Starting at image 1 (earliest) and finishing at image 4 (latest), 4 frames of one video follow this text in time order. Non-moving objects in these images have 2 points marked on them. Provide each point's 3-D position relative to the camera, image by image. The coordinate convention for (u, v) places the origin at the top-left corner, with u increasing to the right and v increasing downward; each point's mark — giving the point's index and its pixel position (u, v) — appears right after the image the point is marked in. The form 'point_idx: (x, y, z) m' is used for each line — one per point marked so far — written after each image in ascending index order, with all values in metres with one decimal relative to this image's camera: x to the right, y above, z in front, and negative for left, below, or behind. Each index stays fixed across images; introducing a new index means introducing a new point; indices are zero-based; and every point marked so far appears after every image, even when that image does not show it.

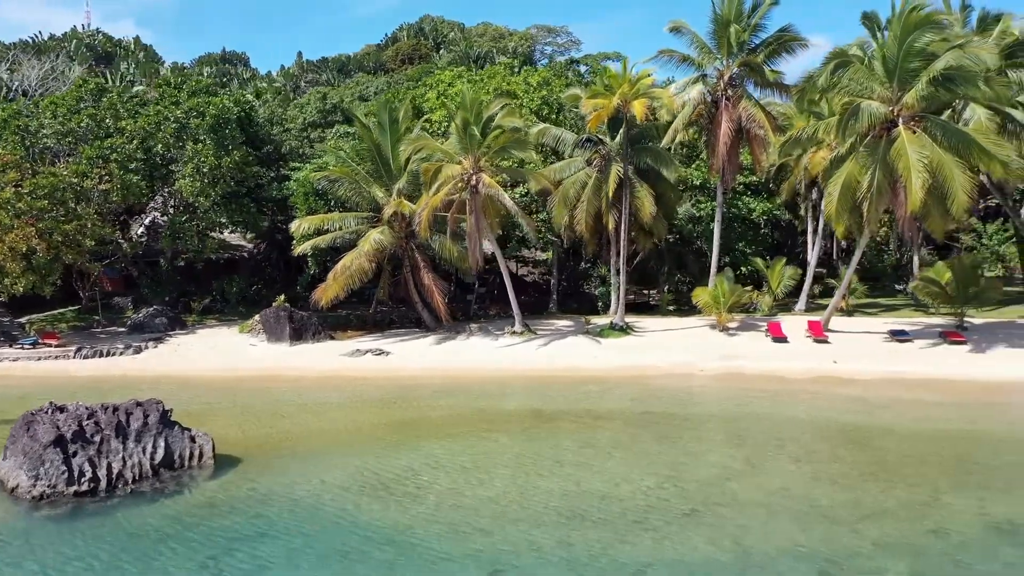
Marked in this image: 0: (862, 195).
0: (+8.3, +2.2, +19.4) m
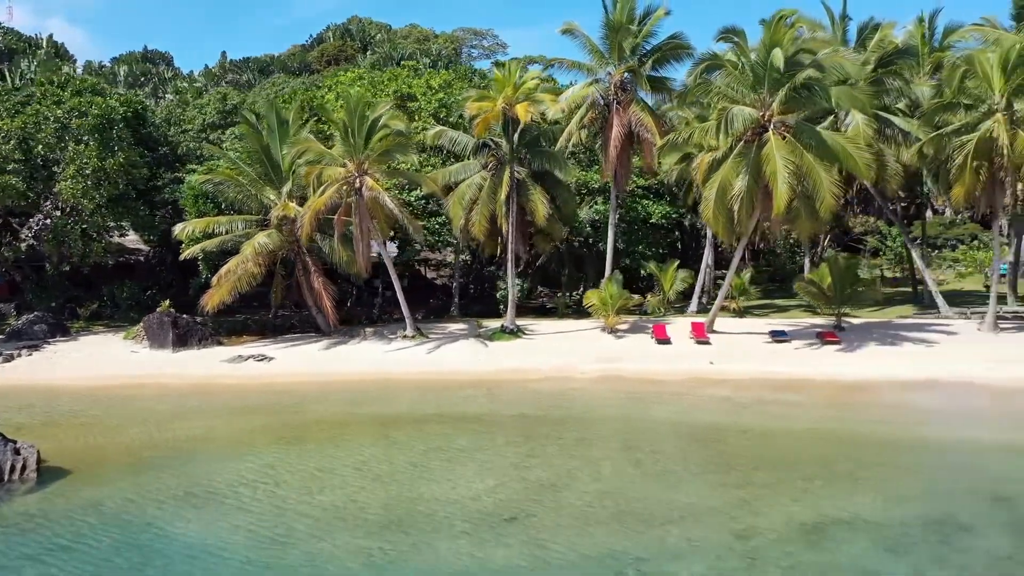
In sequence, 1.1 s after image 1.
0: (+5.4, +2.1, +19.7) m
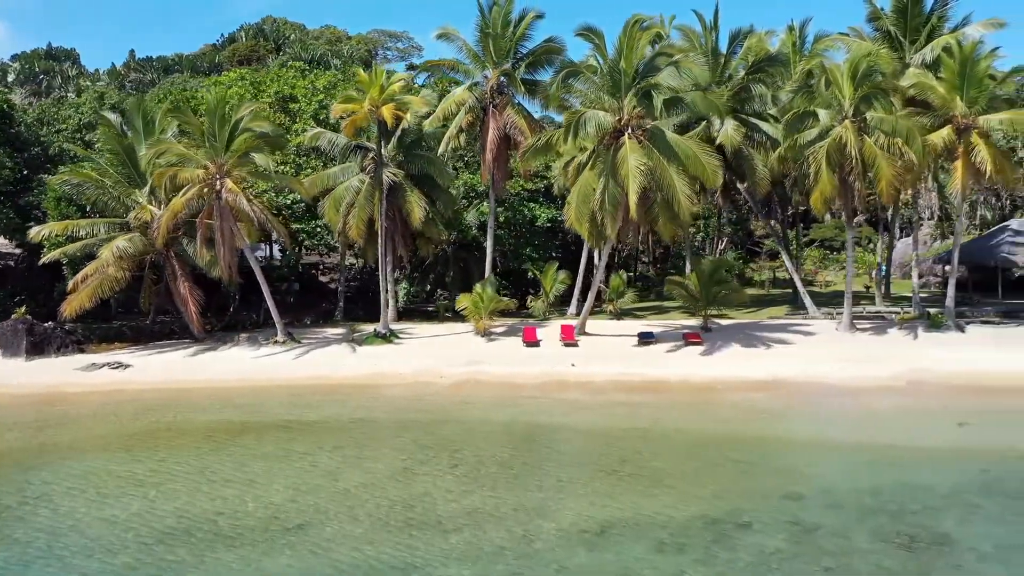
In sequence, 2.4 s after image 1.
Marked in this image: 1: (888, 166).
0: (+2.1, +2.1, +19.9) m
1: (+9.0, +2.9, +19.8) m
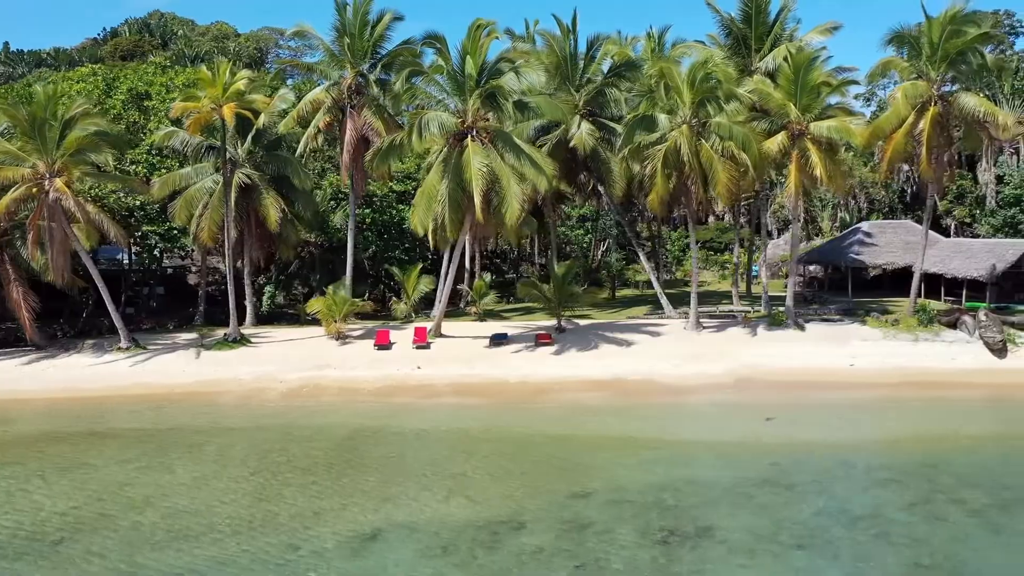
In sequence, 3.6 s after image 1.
0: (-1.7, +2.0, +19.9) m
1: (+5.3, +2.9, +20.5) m
